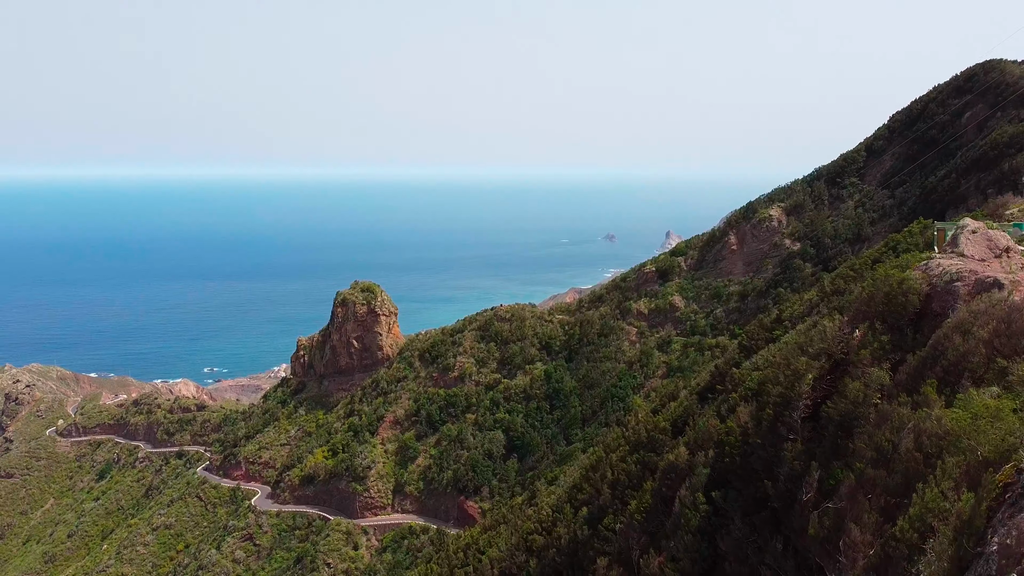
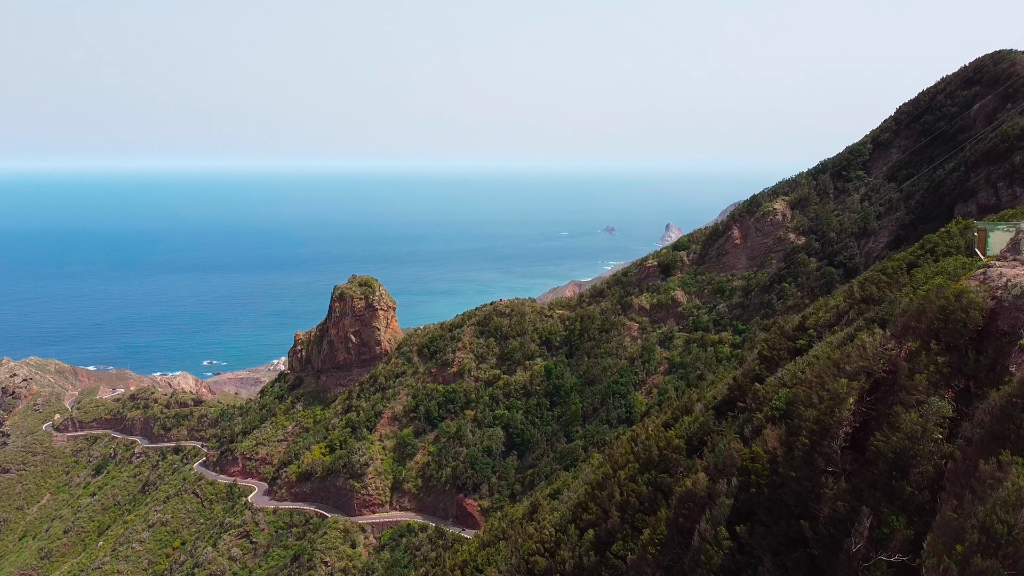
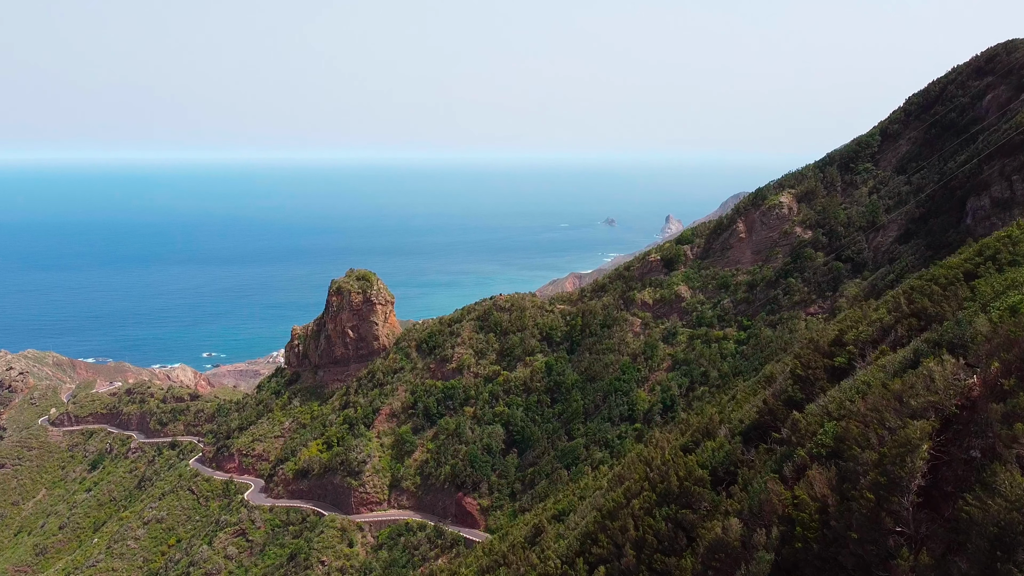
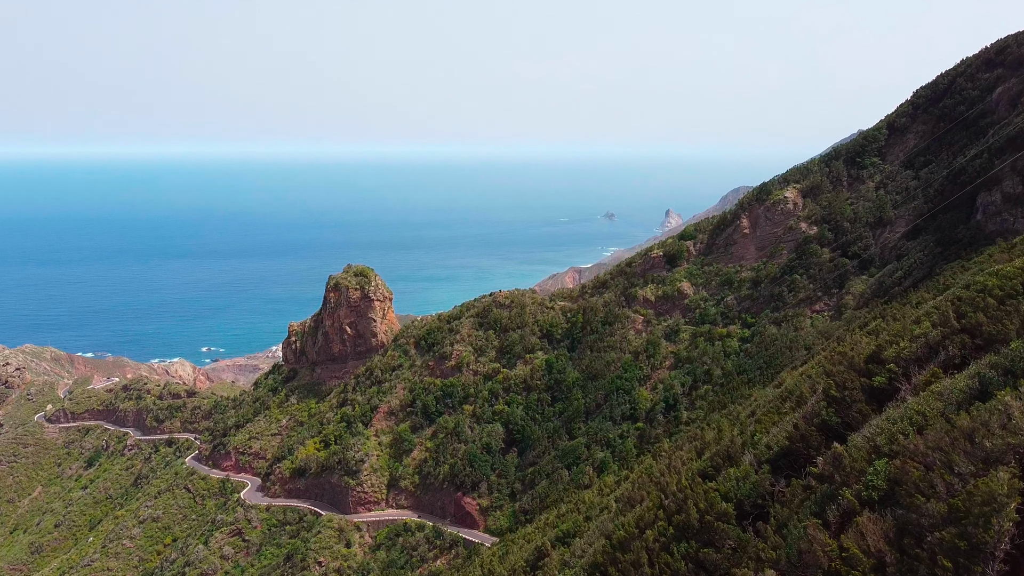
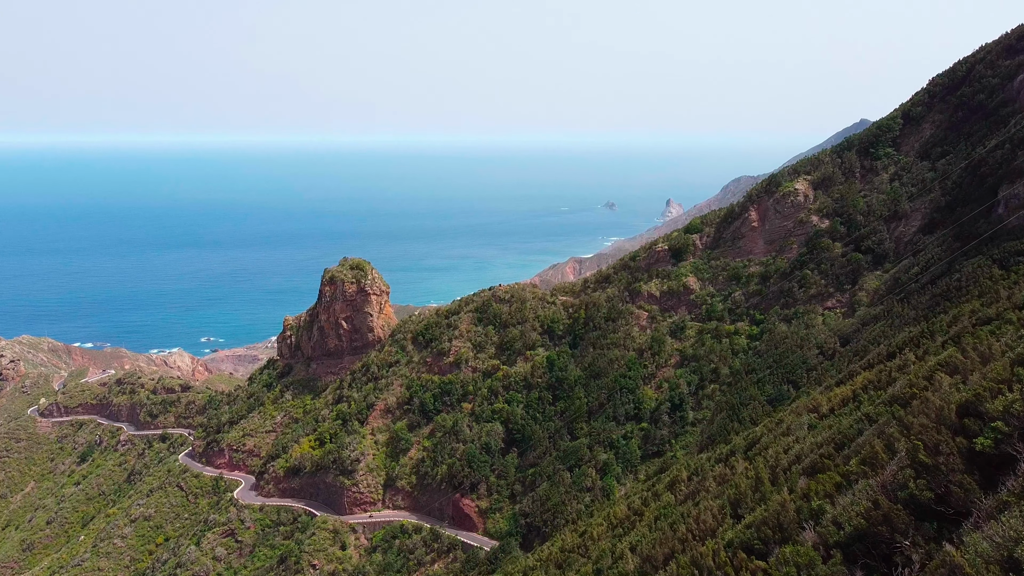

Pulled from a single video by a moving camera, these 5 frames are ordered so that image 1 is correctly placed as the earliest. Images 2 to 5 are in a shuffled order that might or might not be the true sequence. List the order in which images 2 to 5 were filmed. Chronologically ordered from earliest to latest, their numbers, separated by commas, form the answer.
2, 3, 4, 5
